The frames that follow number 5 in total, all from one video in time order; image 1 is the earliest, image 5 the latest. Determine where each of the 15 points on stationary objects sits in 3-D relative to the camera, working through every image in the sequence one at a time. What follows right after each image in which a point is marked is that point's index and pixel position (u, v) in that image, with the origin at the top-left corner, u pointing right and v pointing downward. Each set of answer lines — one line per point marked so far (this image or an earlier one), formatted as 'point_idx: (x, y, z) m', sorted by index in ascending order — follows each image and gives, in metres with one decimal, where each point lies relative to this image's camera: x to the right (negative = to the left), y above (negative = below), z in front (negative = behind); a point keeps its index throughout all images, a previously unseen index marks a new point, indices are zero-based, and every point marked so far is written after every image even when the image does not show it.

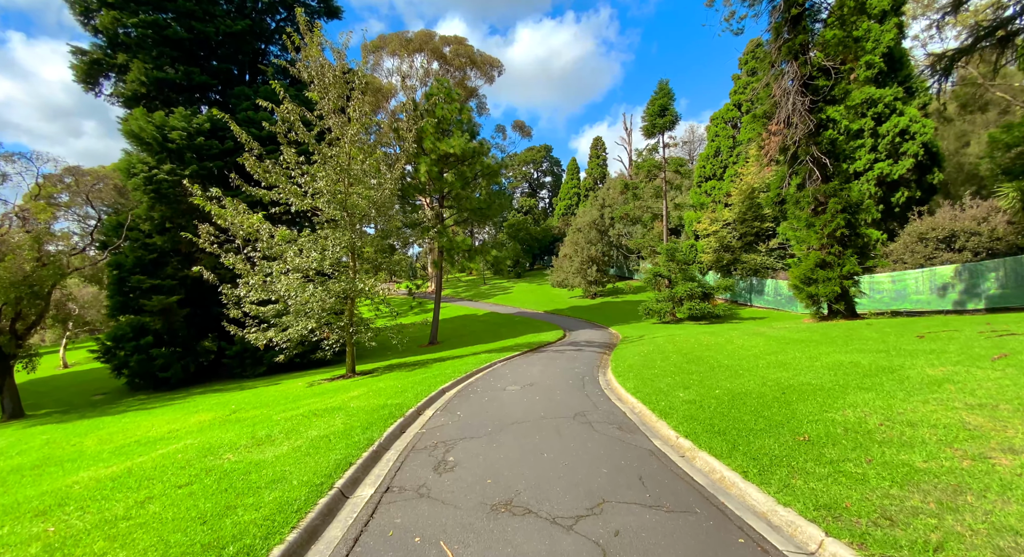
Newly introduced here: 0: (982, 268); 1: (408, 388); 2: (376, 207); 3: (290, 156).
0: (+18.1, +0.4, +17.5) m
1: (-1.8, -1.8, +7.5) m
2: (-4.4, +2.3, +14.6) m
3: (-6.6, +3.6, +13.4) m
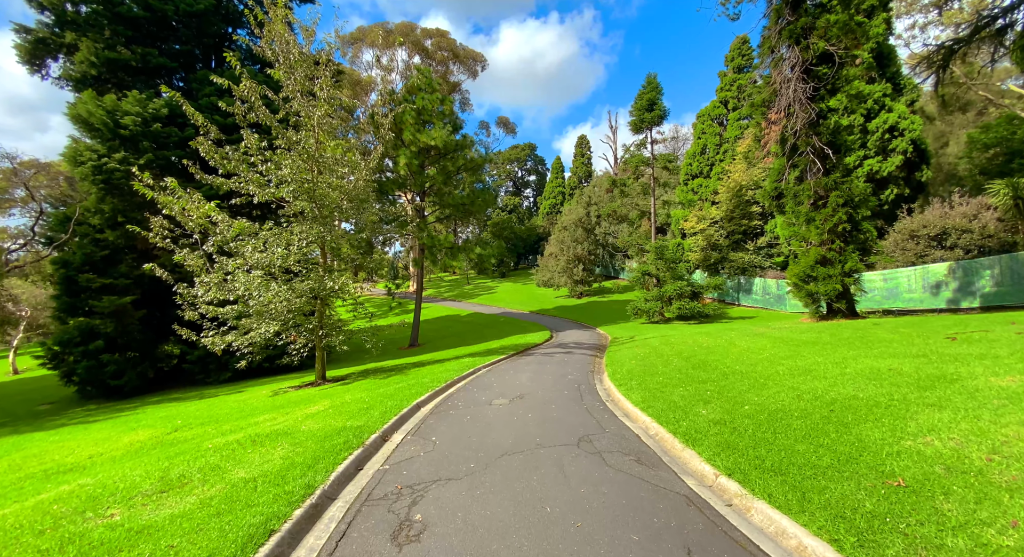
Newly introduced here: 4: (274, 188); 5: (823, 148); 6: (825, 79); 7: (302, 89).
0: (+17.5, +0.5, +17.1) m
1: (-2.0, -1.8, +6.4) m
2: (-4.8, +2.3, +13.4) m
3: (-7.0, +3.7, +12.1) m
4: (-6.5, +2.4, +12.4) m
5: (+9.1, +3.8, +13.2) m
6: (+9.2, +5.8, +13.2) m
7: (-5.8, +5.2, +12.4) m
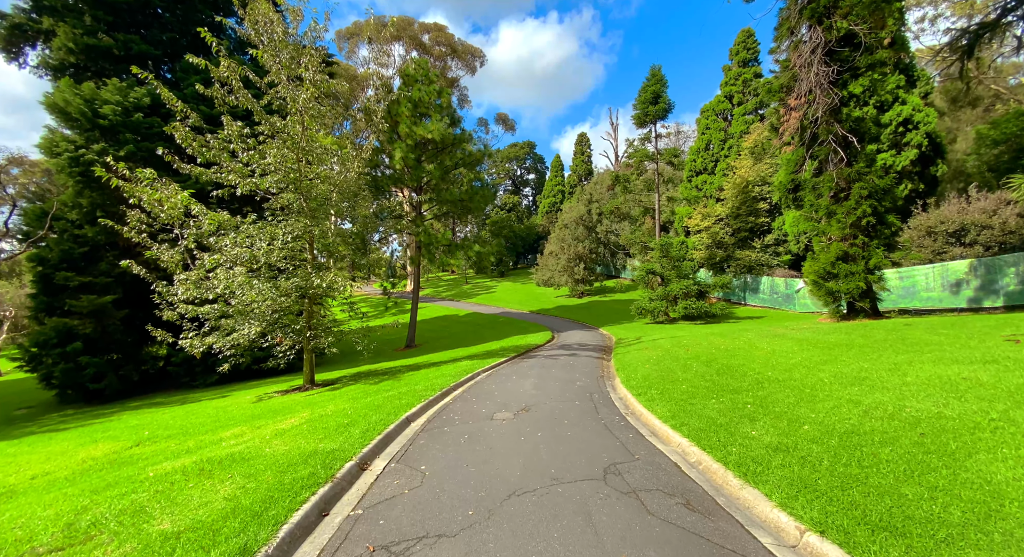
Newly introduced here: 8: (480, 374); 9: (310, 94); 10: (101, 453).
0: (+17.5, +0.6, +16.3) m
1: (-1.9, -1.7, +5.5) m
2: (-4.8, +2.4, +12.5) m
3: (-7.0, +3.8, +11.3) m
4: (-6.5, +2.5, +11.5) m
5: (+9.1, +3.9, +12.4) m
6: (+9.2, +5.9, +12.4) m
7: (-5.7, +5.2, +11.5) m
8: (-0.7, -2.0, +9.4) m
9: (-5.2, +4.7, +11.7) m
10: (-6.2, -2.6, +6.8) m
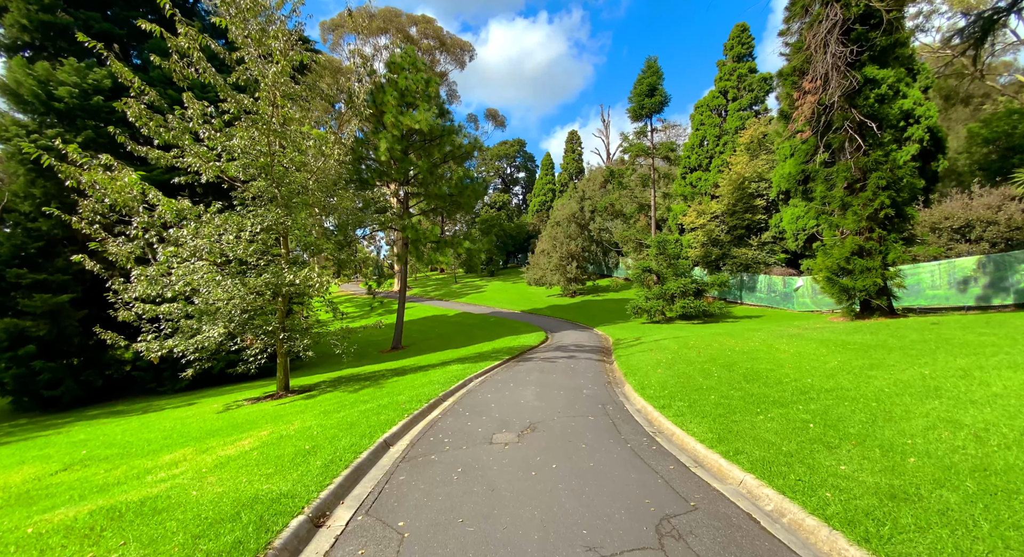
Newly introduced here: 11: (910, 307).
0: (+17.3, +0.7, +15.7) m
1: (-1.9, -1.6, +4.5) m
2: (-4.9, +2.5, +11.4) m
3: (-7.1, +3.9, +10.1) m
4: (-6.6, +2.6, +10.3) m
5: (+9.0, +4.0, +11.6) m
6: (+9.0, +6.0, +11.6) m
7: (-5.8, +5.3, +10.4) m
8: (-0.7, -1.9, +8.4) m
9: (-5.3, +4.8, +10.6) m
10: (-6.2, -2.5, +5.6) m
11: (+16.6, -1.2, +18.6) m
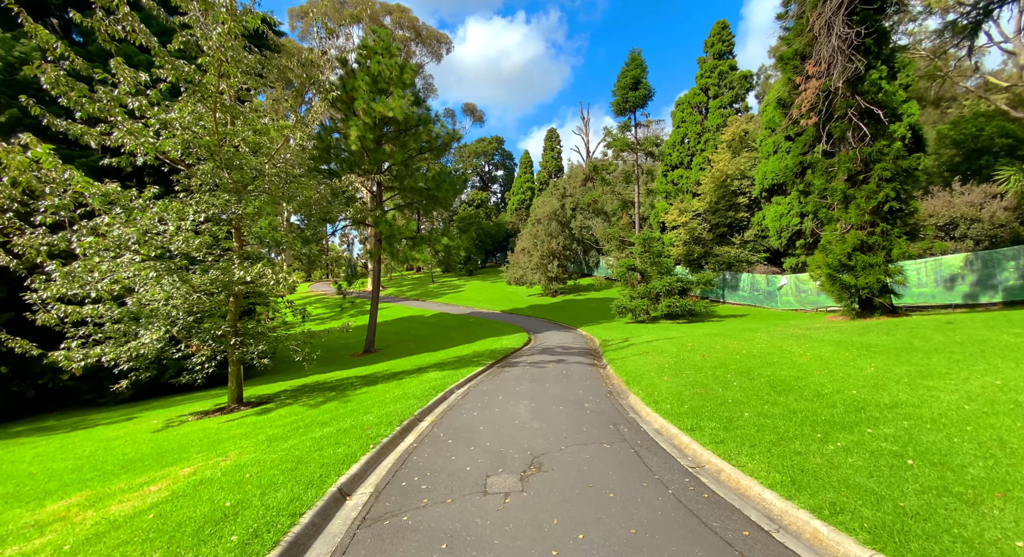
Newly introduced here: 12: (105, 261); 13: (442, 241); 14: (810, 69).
0: (+16.7, +0.8, +15.5) m
1: (-1.9, -1.5, +3.3) m
2: (-5.3, +2.5, +10.1) m
3: (-7.4, +3.9, +8.6) m
4: (-6.9, +2.7, +8.9) m
5: (+8.6, +4.1, +11.0) m
6: (+8.6, +6.1, +11.0) m
7: (-6.1, +5.4, +9.0) m
8: (-0.9, -1.8, +7.3) m
9: (-5.6, +4.9, +9.2) m
10: (-6.2, -2.4, +4.2) m
11: (+15.8, -1.1, +18.4) m
12: (-7.5, +0.3, +8.4) m
13: (-3.0, +1.6, +19.3) m
14: (+7.2, +5.1, +11.0) m
